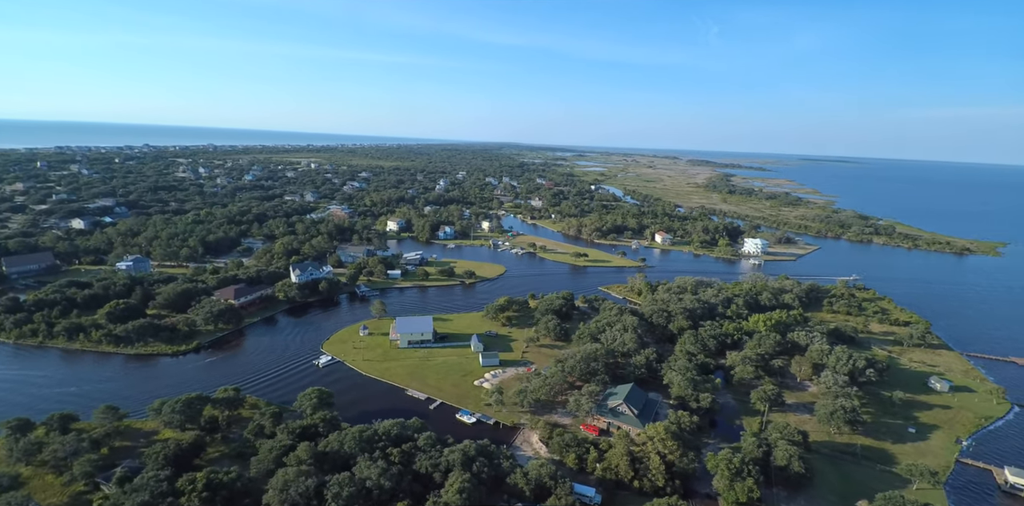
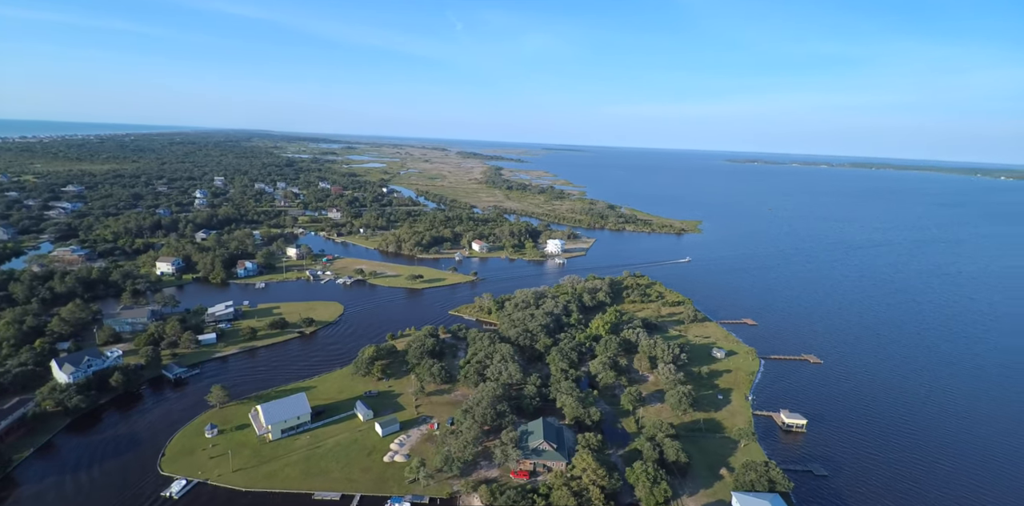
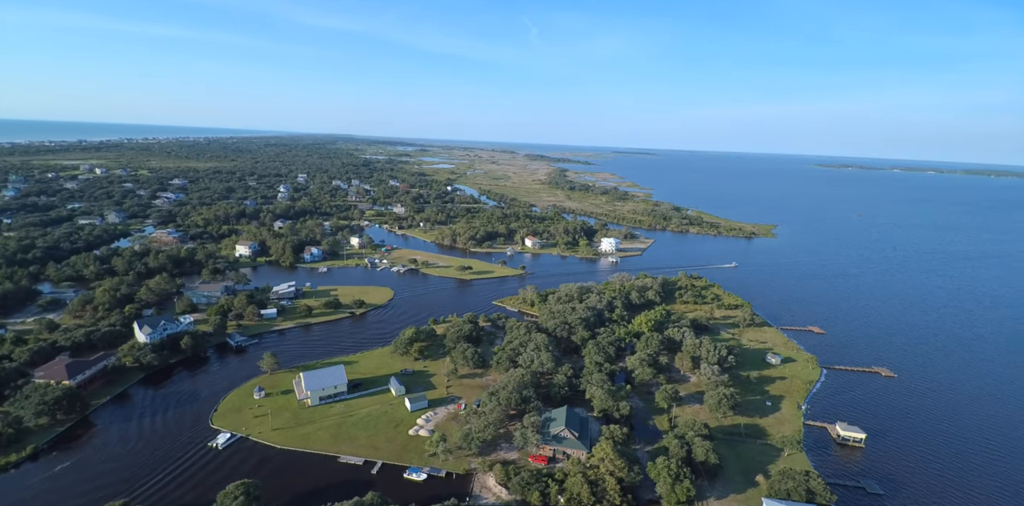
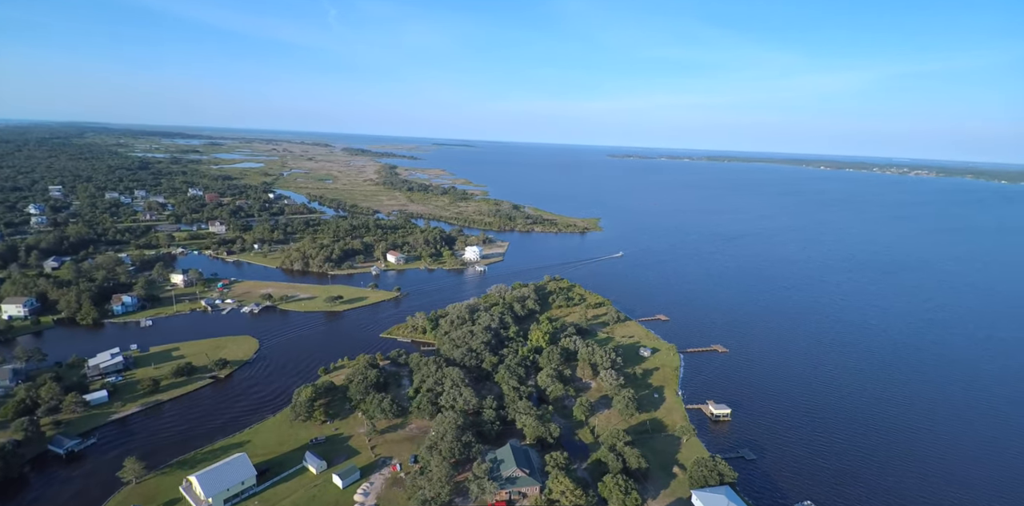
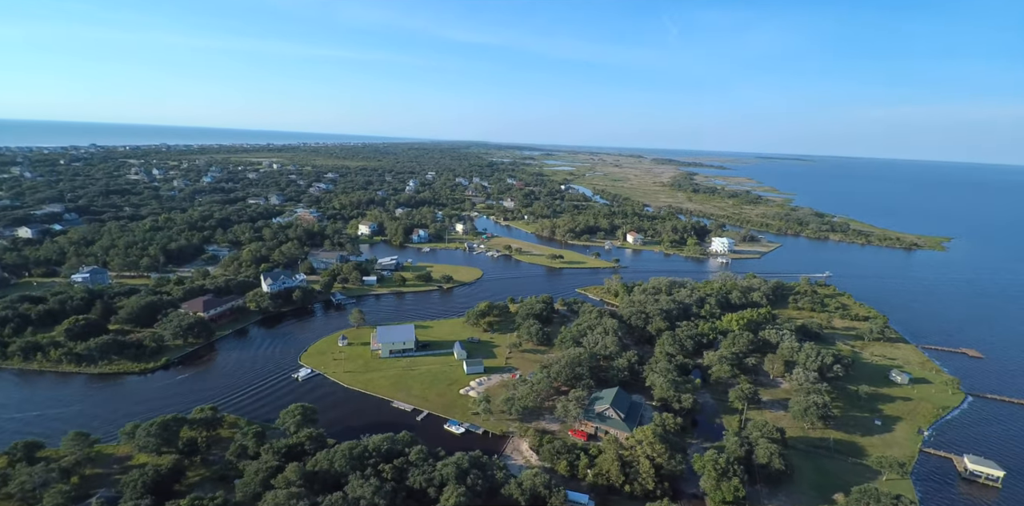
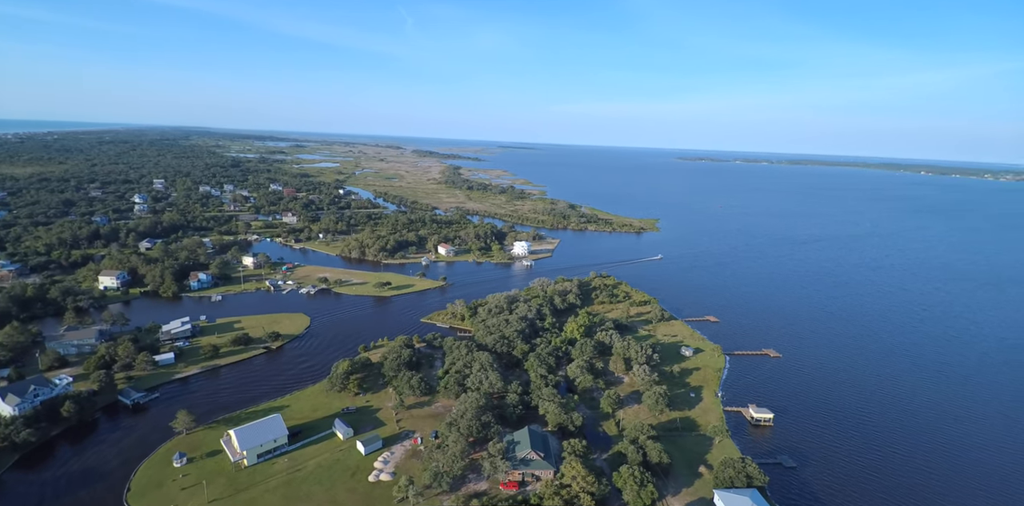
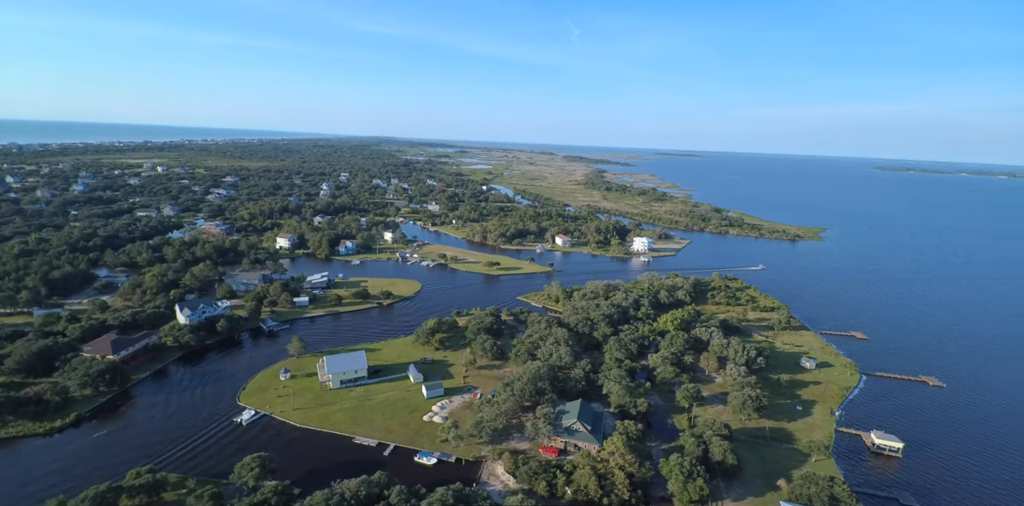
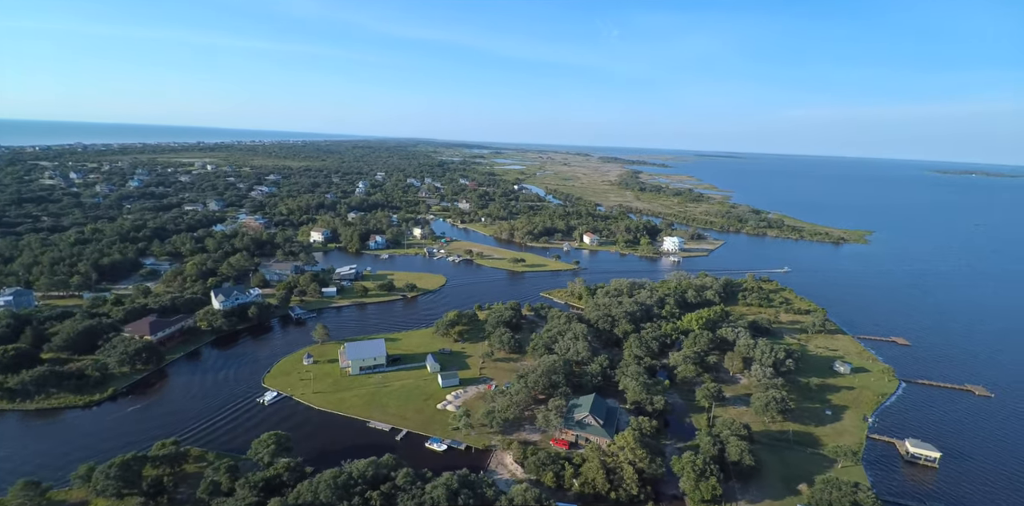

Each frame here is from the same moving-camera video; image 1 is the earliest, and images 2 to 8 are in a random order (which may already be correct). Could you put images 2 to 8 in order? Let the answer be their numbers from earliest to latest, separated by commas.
5, 8, 7, 3, 2, 6, 4
